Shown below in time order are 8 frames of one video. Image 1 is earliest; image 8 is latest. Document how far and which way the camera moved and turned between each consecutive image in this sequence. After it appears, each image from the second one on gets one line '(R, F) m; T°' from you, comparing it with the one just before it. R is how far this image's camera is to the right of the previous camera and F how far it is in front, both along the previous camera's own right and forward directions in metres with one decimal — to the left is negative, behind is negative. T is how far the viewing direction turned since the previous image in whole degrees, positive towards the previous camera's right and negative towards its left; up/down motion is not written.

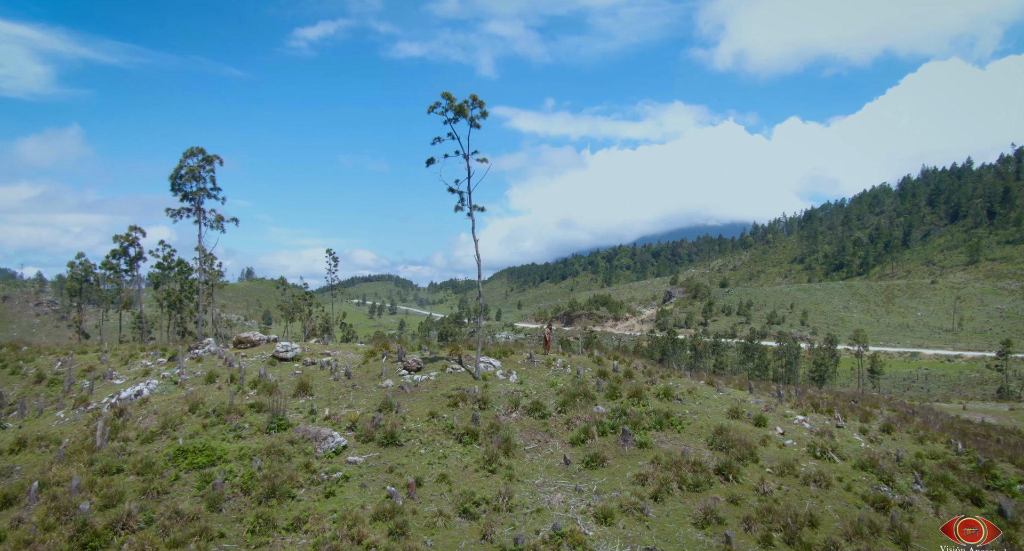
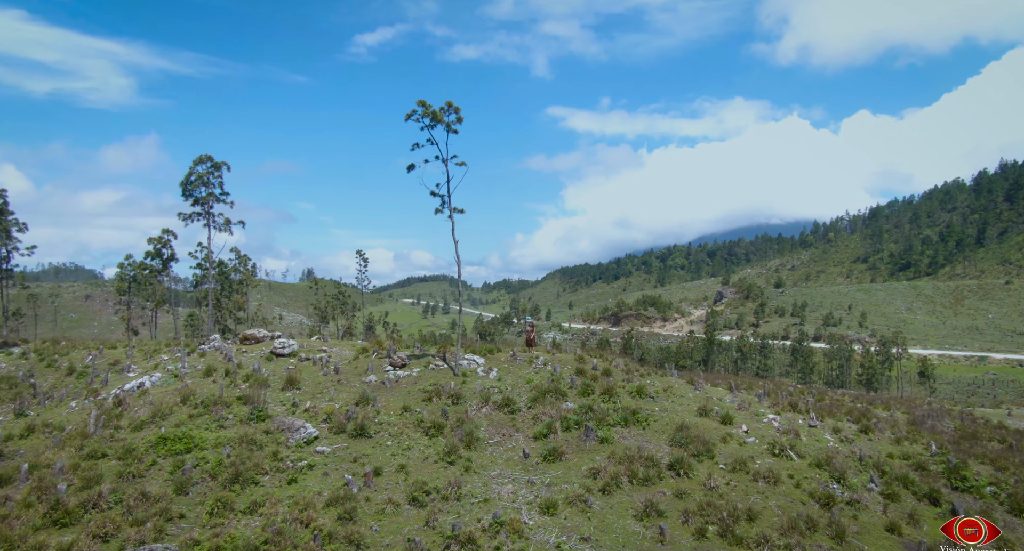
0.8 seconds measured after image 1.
(+3.5, -0.9) m; -4°
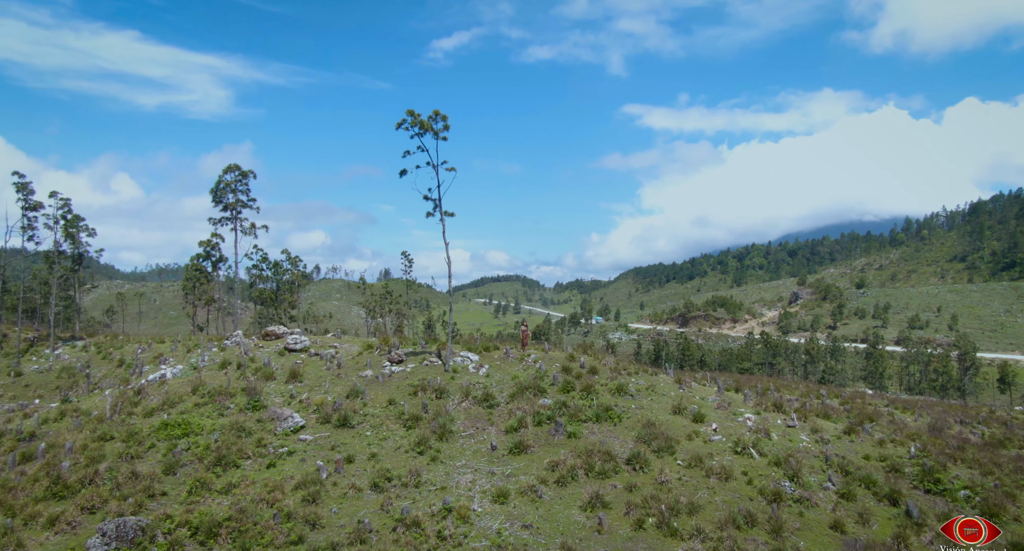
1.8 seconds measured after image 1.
(+4.1, -1.2) m; -6°
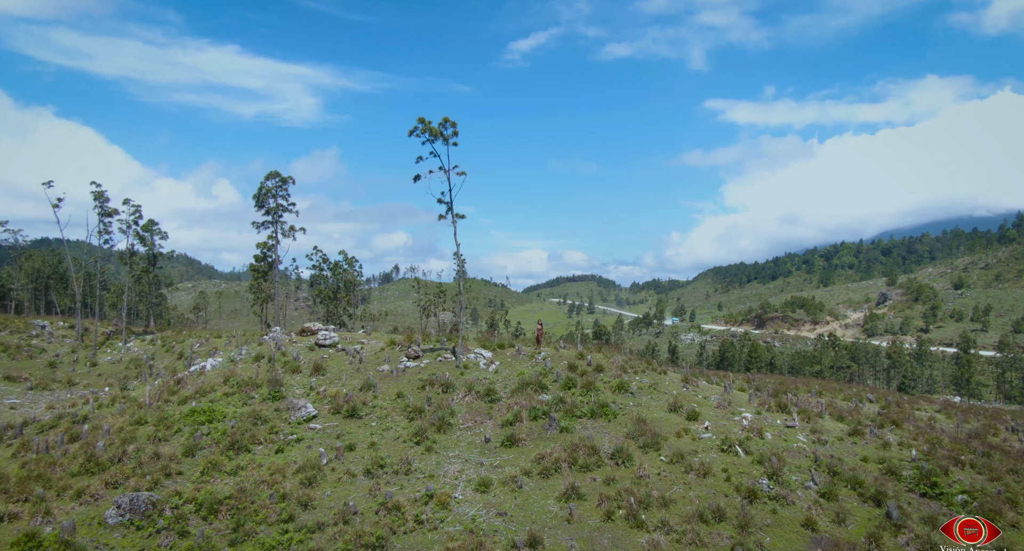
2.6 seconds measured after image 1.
(+3.4, -1.1) m; -6°
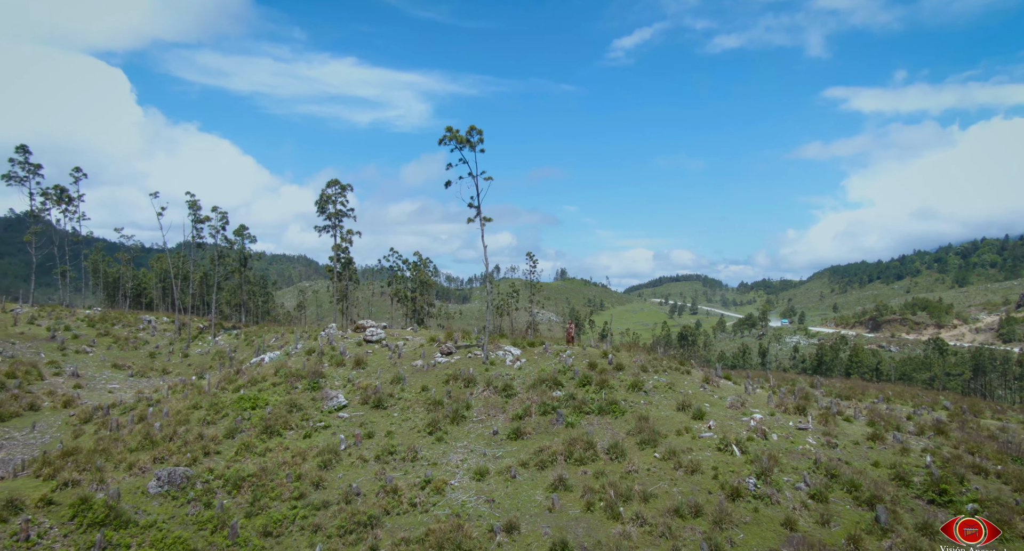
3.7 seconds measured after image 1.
(+4.1, -1.2) m; -8°
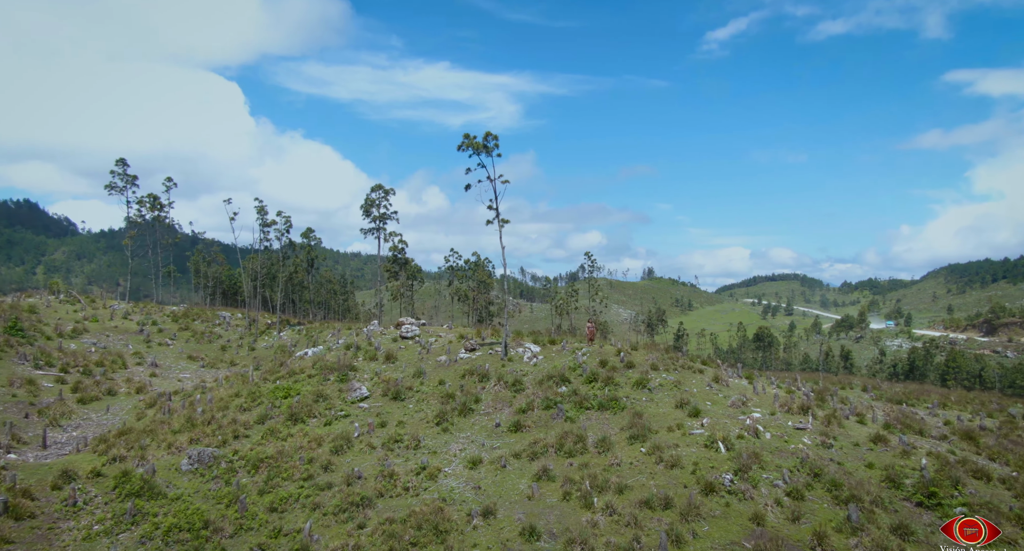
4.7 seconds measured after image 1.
(+4.0, -1.4) m; -7°
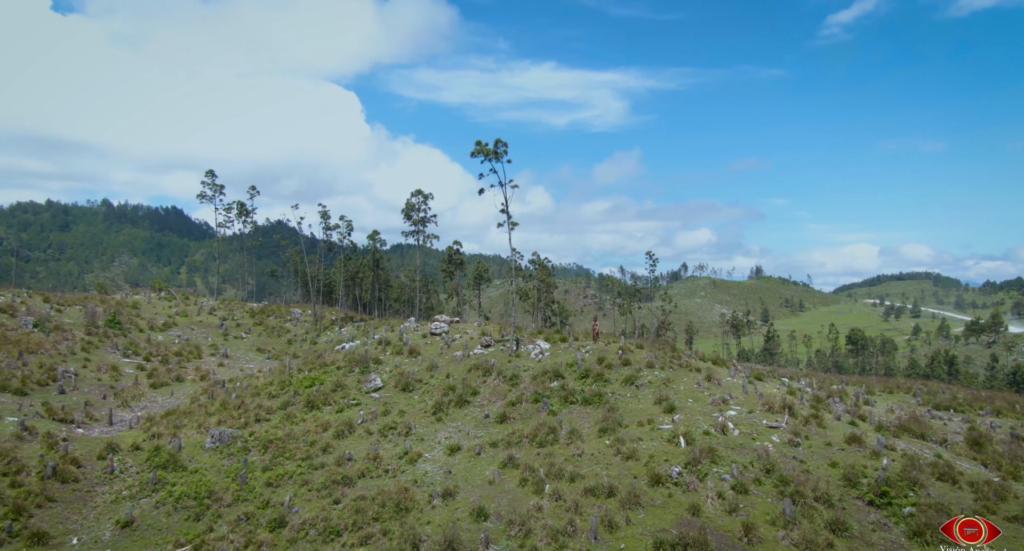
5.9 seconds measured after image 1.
(+5.8, -1.7) m; -9°
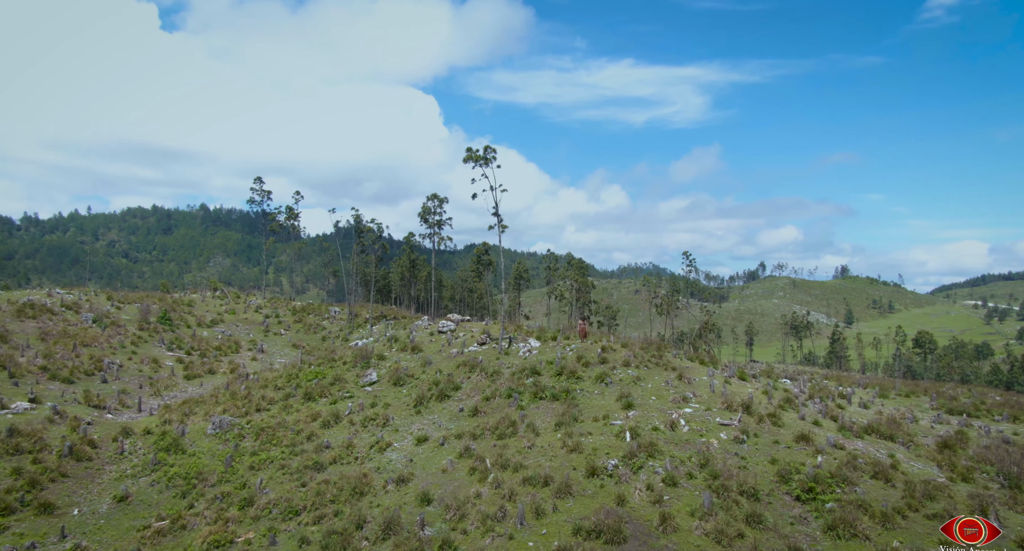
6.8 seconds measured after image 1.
(+5.5, -1.4) m; -6°
